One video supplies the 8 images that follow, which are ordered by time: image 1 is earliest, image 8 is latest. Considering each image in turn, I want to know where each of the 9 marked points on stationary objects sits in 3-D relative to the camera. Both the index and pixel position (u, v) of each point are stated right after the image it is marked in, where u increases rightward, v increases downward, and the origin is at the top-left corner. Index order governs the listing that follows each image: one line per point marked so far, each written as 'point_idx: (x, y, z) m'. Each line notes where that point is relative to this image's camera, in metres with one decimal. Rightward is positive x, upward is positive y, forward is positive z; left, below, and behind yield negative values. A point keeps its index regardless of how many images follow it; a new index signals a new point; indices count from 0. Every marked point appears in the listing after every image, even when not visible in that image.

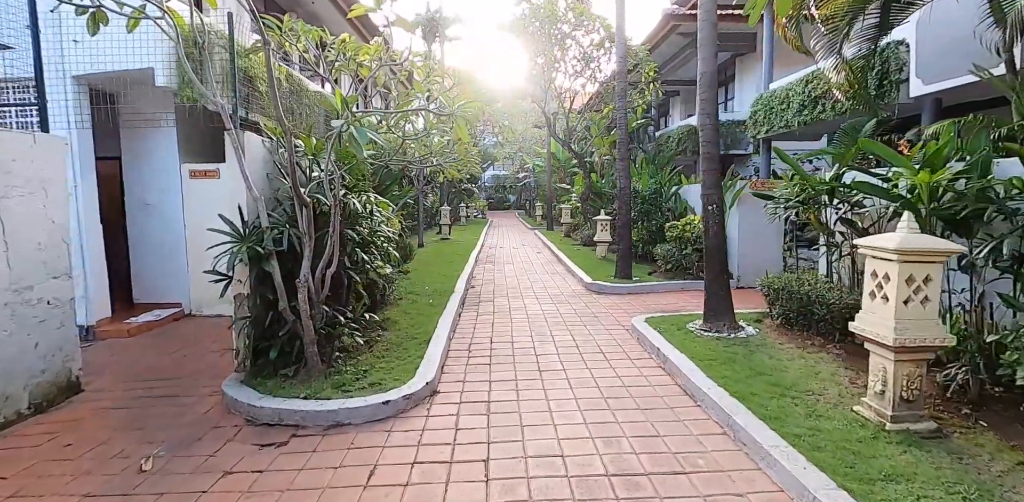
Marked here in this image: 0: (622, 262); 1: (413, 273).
0: (+1.6, -0.2, +7.6) m
1: (-1.7, -0.4, +8.6) m
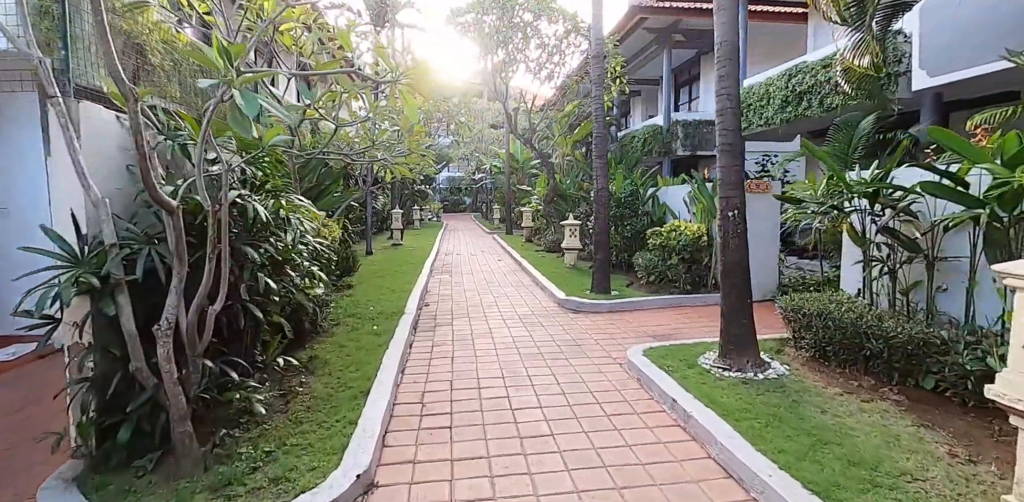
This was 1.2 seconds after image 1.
0: (+1.1, -0.3, +6.6) m
1: (-2.2, -0.5, +7.4) m
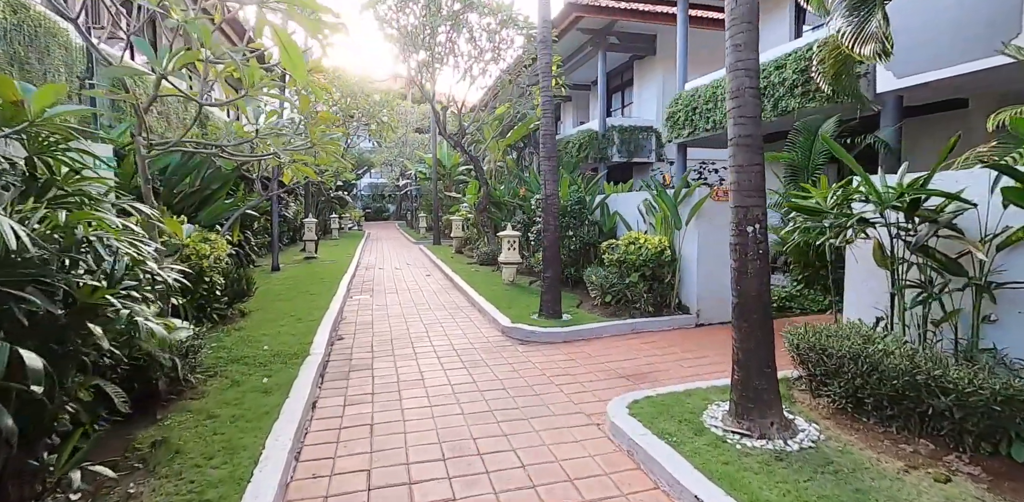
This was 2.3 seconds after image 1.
0: (+0.4, -0.5, +5.7) m
1: (-3.0, -0.8, +5.9) m
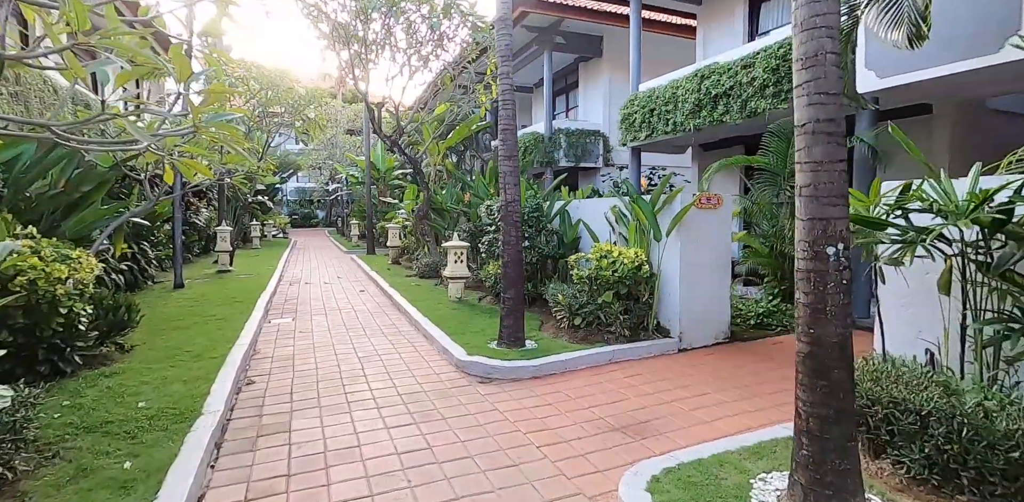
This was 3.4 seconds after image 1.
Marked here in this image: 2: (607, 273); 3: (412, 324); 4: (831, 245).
0: (0.0, -0.6, +4.8) m
1: (-3.4, -1.0, +4.6) m
2: (+0.9, -0.2, +4.9) m
3: (-1.2, -0.9, +6.3) m
4: (+1.2, 0.0, +1.9) m
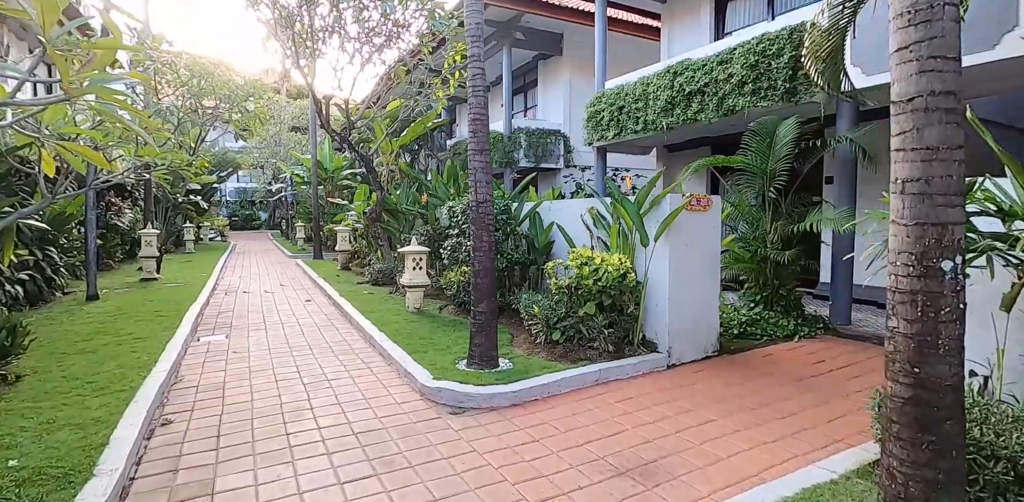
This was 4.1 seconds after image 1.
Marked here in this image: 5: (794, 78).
0: (-0.2, -0.7, +4.2) m
1: (-3.6, -1.0, +3.7) m
2: (+0.7, -0.3, +4.4) m
3: (-1.6, -0.9, +5.6) m
4: (+1.2, 0.0, +1.4) m
5: (+3.1, +1.9, +5.8) m
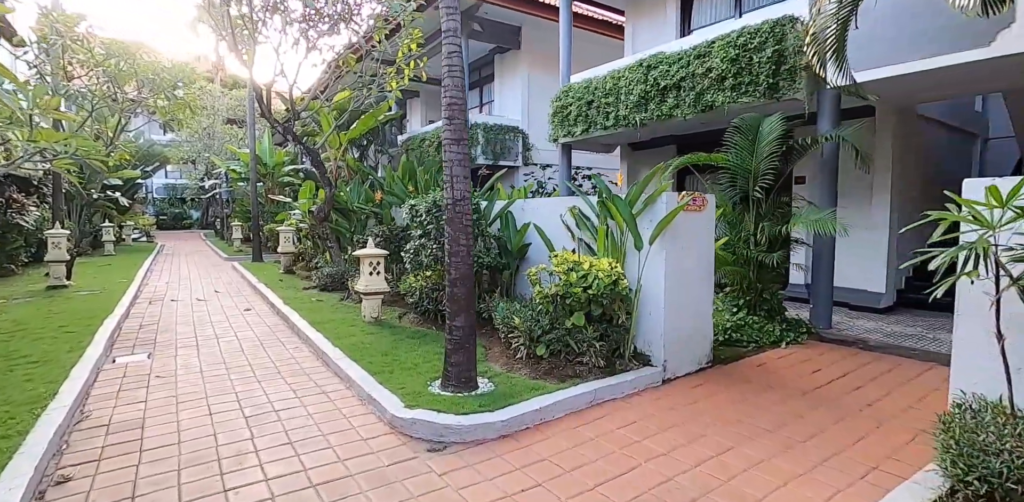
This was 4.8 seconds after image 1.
0: (-0.4, -0.7, +3.7) m
1: (-3.7, -1.1, +2.8) m
2: (+0.5, -0.3, +3.9) m
3: (-1.8, -1.0, +4.9) m
4: (+1.4, -0.1, +1.1) m
5: (+2.8, +1.9, +5.5) m
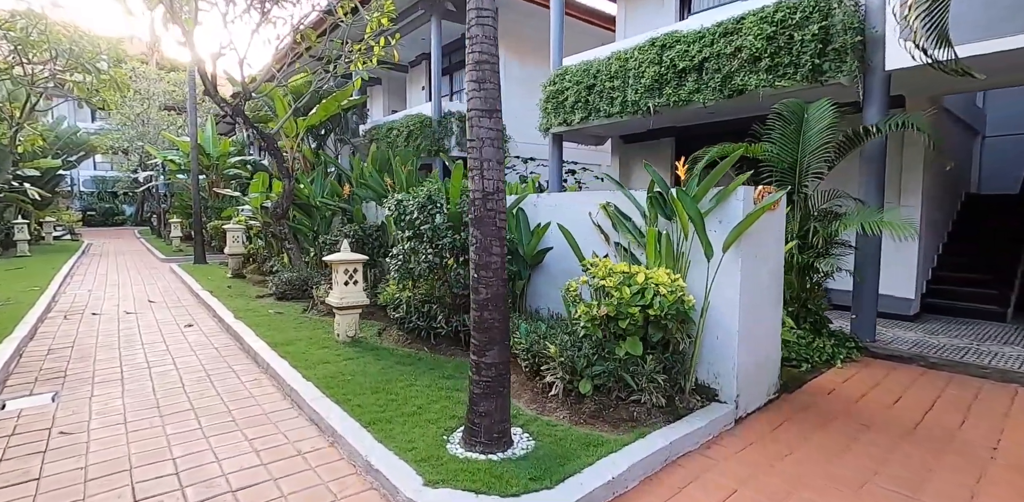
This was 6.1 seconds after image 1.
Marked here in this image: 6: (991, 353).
0: (-0.1, -0.8, +2.7) m
1: (-3.3, -1.1, +1.6) m
2: (+0.7, -0.4, +3.1) m
3: (-1.7, -1.0, +3.8) m
4: (+1.8, -0.1, +0.3) m
5: (+2.9, +1.8, +4.9) m
6: (+4.4, -0.9, +4.8) m
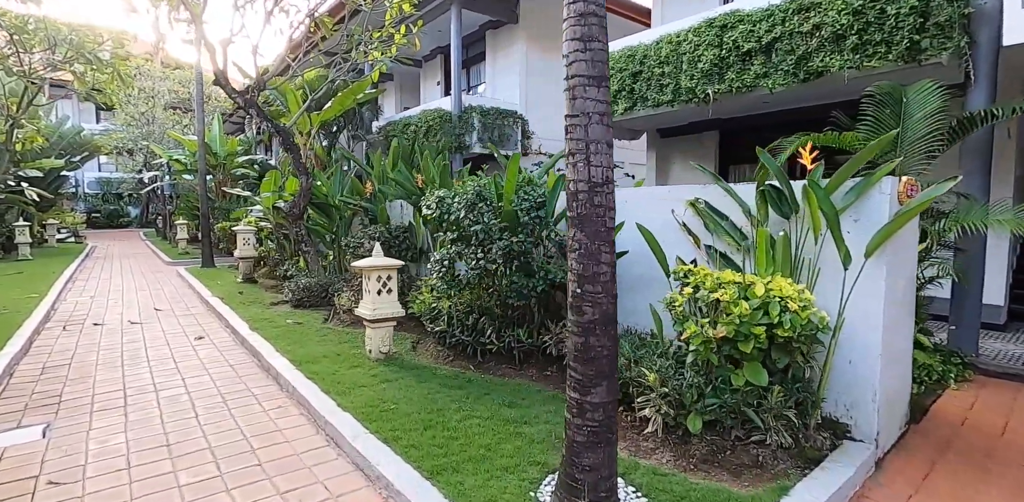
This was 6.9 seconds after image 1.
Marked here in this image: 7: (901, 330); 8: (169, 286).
0: (+0.3, -0.8, +2.1) m
1: (-2.9, -1.2, +1.1) m
2: (+1.2, -0.4, +2.5) m
3: (-1.2, -1.1, +3.2) m
4: (+2.3, -0.1, -0.3) m
5: (+3.3, +1.8, +4.2) m
6: (+4.9, -1.0, +4.2) m
7: (+2.1, -0.4, +2.7) m
8: (-5.9, -0.6, +9.0) m
